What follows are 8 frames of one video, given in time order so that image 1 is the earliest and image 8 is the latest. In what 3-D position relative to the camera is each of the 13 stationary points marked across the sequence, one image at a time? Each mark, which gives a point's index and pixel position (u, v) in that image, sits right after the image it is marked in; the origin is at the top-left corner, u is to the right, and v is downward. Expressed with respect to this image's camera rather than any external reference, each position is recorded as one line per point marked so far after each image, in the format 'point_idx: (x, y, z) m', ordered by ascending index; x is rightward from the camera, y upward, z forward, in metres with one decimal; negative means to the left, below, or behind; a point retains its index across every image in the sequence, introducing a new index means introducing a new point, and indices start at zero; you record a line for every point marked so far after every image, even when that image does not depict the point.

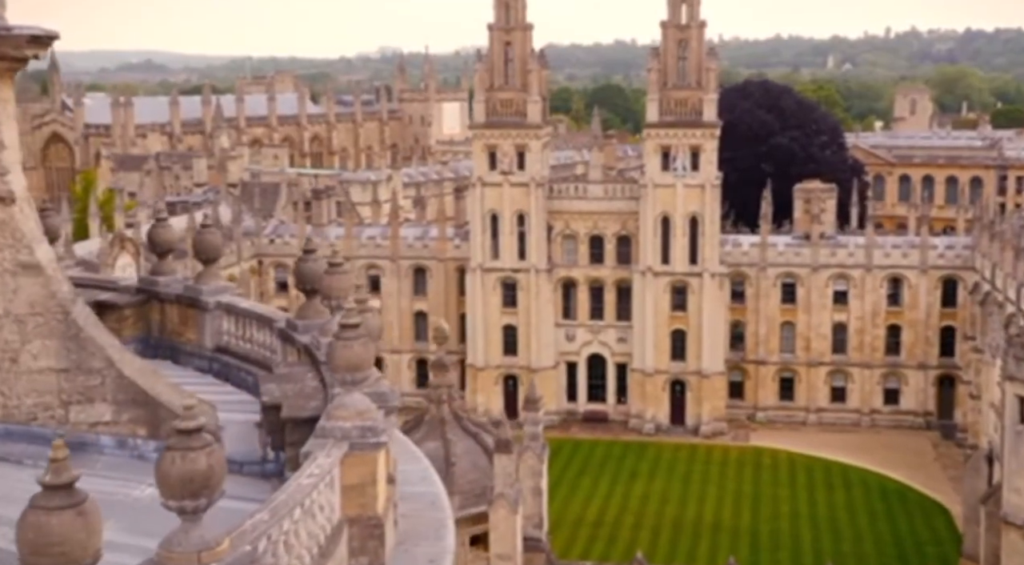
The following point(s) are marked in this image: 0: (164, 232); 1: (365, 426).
0: (-3.8, +0.6, +14.3) m
1: (-0.9, -0.9, +8.4) m
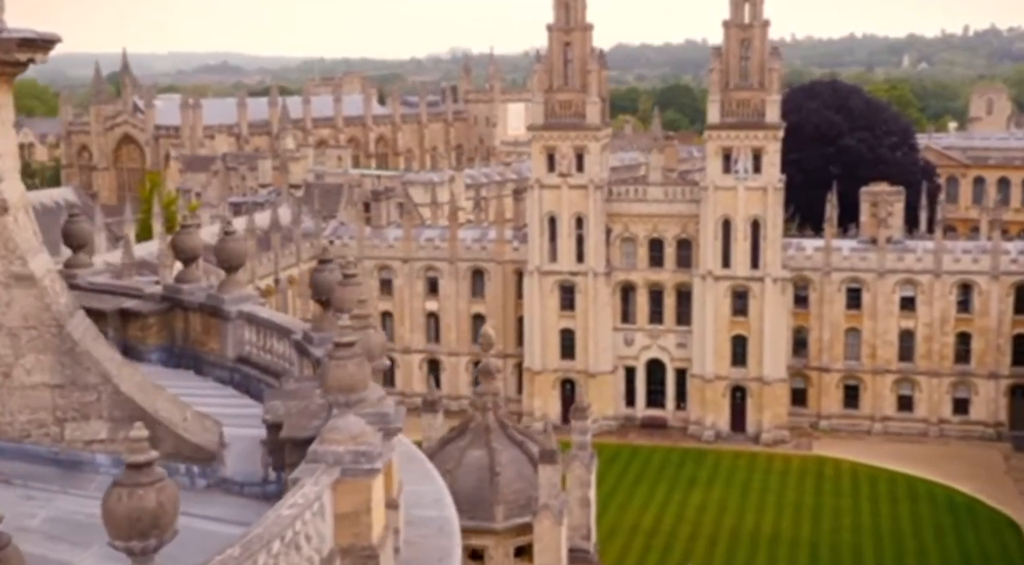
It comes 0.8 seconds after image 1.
0: (-3.5, +0.5, +14.0) m
1: (-0.9, -1.0, +7.9) m
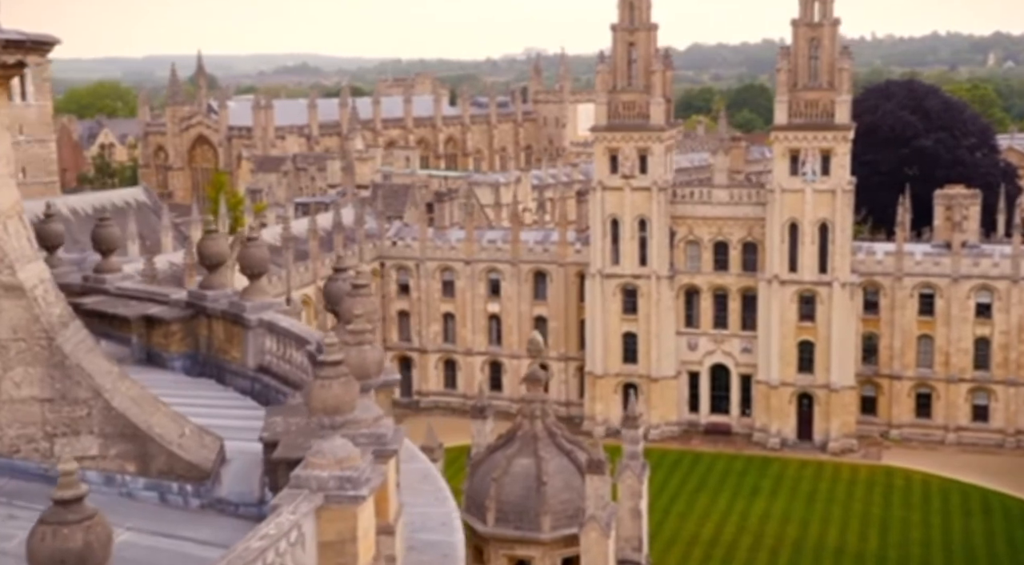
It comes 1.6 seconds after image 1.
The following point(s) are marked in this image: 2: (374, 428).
0: (-3.1, +0.4, +13.7) m
1: (-1.0, -1.1, +7.5) m
2: (-0.9, -0.9, +8.4) m
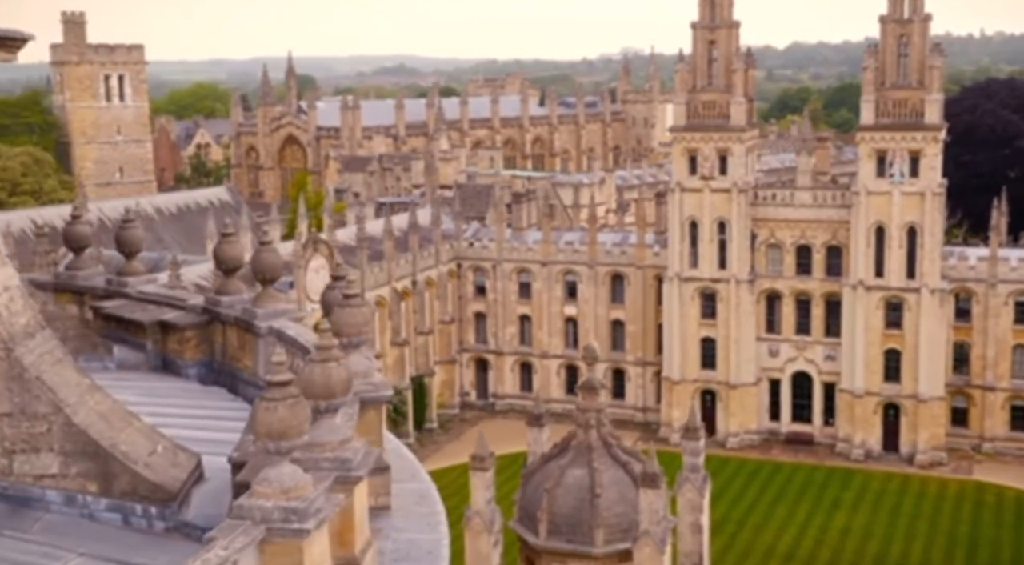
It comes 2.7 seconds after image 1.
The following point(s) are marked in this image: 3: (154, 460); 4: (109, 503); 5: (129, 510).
0: (-2.9, +0.3, +13.2) m
1: (-1.2, -1.2, +6.9) m
2: (-1.0, -1.0, +7.8) m
3: (-2.4, -1.2, +8.7) m
4: (-2.6, -1.4, +8.5) m
5: (-2.5, -1.5, +8.5) m
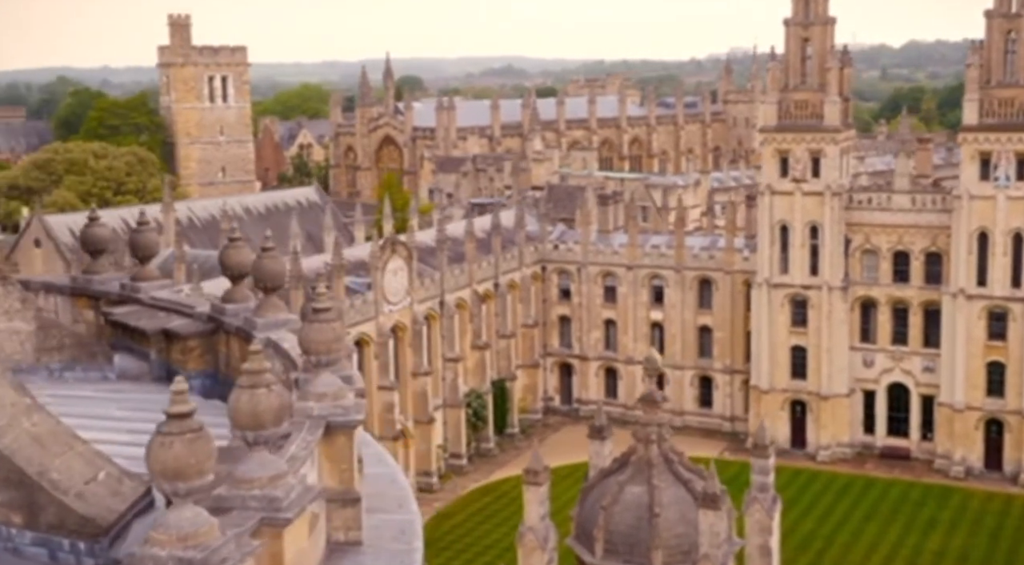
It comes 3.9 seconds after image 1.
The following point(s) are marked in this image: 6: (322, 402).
0: (-2.7, +0.3, +12.5) m
1: (-1.5, -1.3, +6.0) m
2: (-1.3, -1.1, +6.9) m
3: (-2.6, -1.3, +8.0) m
4: (-2.8, -1.5, +7.7) m
5: (-2.7, -1.5, +7.7) m
6: (-1.3, -0.8, +8.9) m
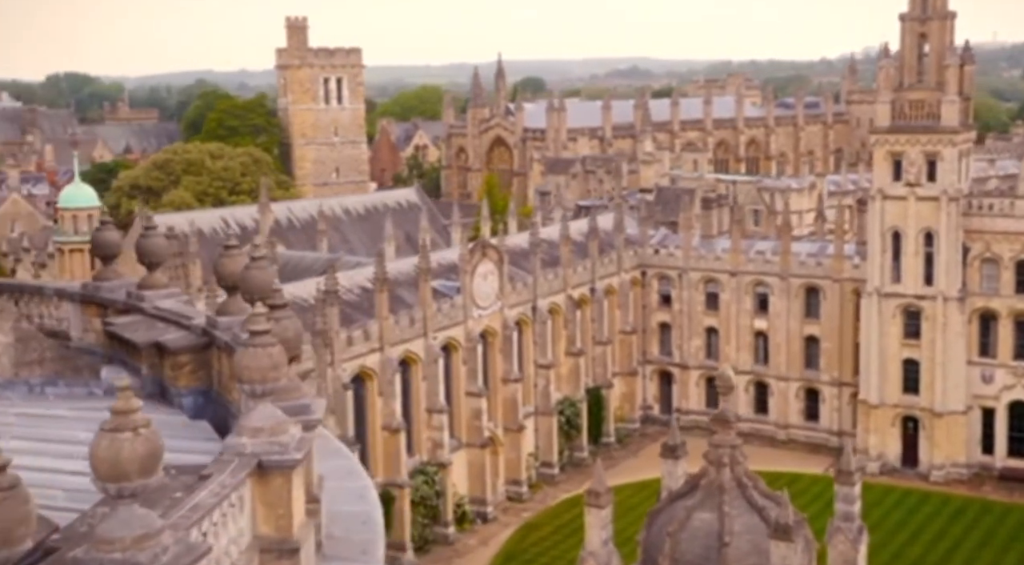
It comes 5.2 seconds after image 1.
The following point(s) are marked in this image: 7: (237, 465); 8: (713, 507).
0: (-2.5, +0.2, +11.5) m
1: (-2.0, -1.4, +5.0) m
2: (-1.7, -1.2, +5.9) m
3: (-2.9, -1.3, +7.0) m
4: (-3.2, -1.6, +6.8) m
5: (-3.0, -1.6, +6.7) m
6: (-1.5, -0.9, +7.9) m
7: (-1.6, -1.0, +7.5) m
8: (+3.0, -3.4, +19.6) m
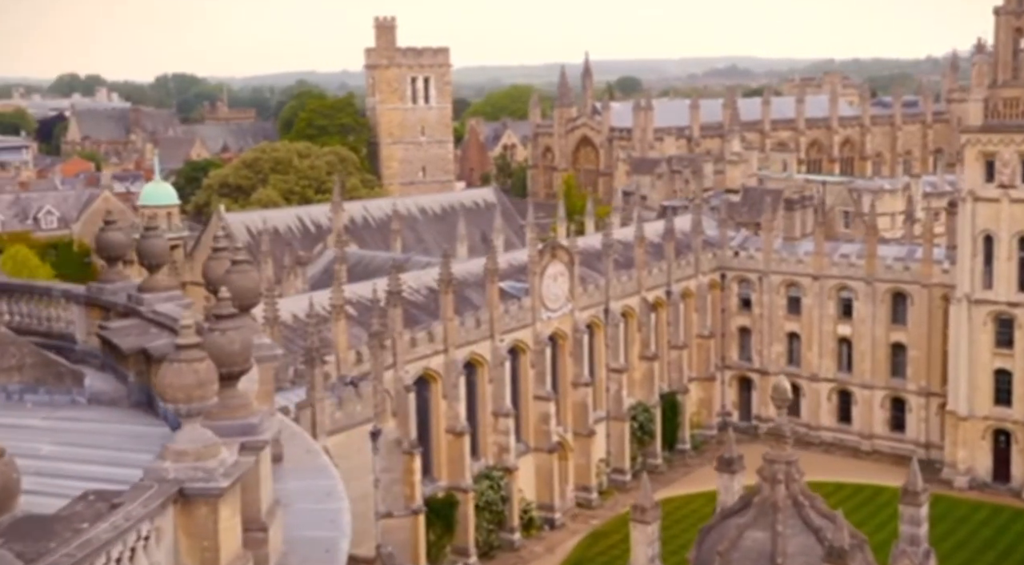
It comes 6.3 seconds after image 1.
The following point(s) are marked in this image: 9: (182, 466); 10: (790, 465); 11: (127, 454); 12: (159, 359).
0: (-2.5, +0.1, +10.9) m
1: (-2.5, -1.4, +4.3) m
2: (-2.1, -1.2, +5.2) m
3: (-3.2, -1.4, +6.4) m
4: (-3.5, -1.6, +6.2) m
5: (-3.4, -1.7, +6.2) m
6: (-1.8, -1.0, +7.2) m
7: (-1.9, -1.1, +6.8) m
8: (+3.6, -3.5, +18.5) m
9: (-1.8, -1.0, +7.1) m
10: (+3.4, -2.2, +15.8) m
11: (-2.8, -1.4, +9.8) m
12: (-3.0, -0.7, +11.0) m
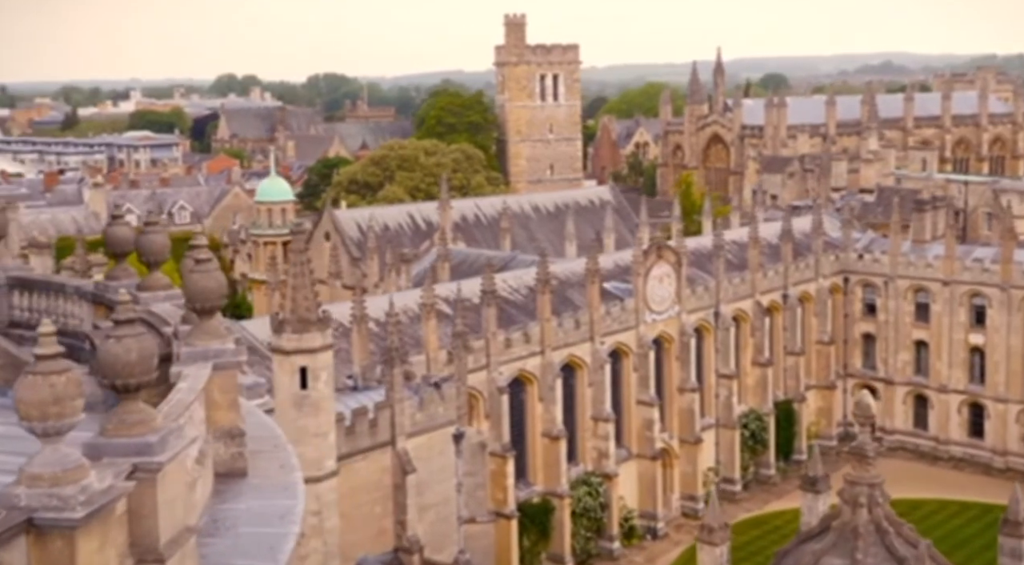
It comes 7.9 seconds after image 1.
0: (-2.5, +0.1, +10.1) m
1: (-3.3, -1.4, +3.6) m
2: (-2.8, -1.2, +4.4) m
3: (-3.8, -1.4, +5.7) m
4: (-4.1, -1.6, +5.6) m
5: (-4.0, -1.6, +5.5) m
6: (-2.3, -1.0, +6.3) m
7: (-2.4, -1.1, +6.0) m
8: (+4.3, -3.5, +17.0) m
9: (-2.3, -1.0, +6.3) m
10: (+3.9, -2.3, +14.3) m
11: (-3.0, -1.4, +9.1) m
12: (-3.0, -0.6, +10.3) m
